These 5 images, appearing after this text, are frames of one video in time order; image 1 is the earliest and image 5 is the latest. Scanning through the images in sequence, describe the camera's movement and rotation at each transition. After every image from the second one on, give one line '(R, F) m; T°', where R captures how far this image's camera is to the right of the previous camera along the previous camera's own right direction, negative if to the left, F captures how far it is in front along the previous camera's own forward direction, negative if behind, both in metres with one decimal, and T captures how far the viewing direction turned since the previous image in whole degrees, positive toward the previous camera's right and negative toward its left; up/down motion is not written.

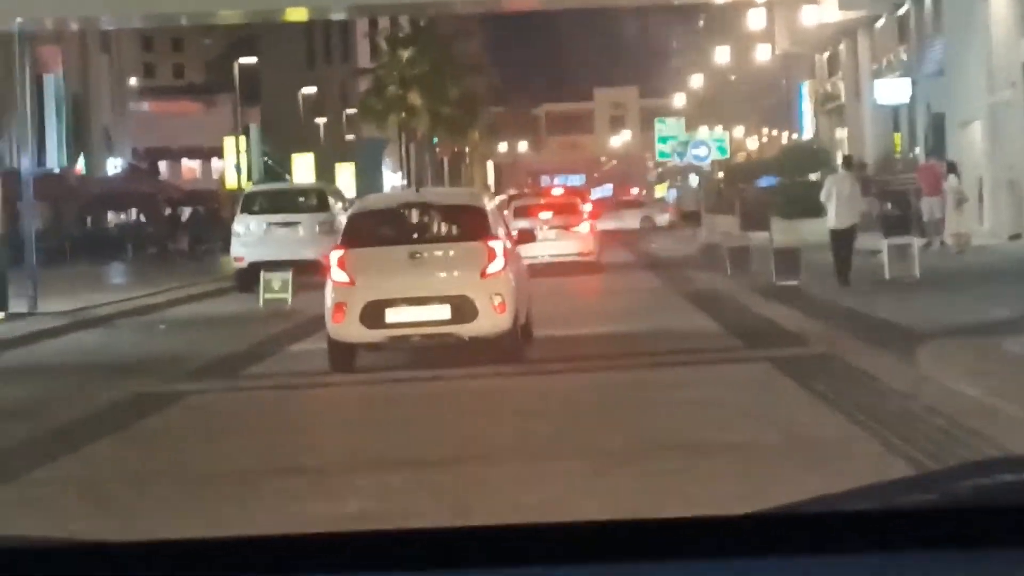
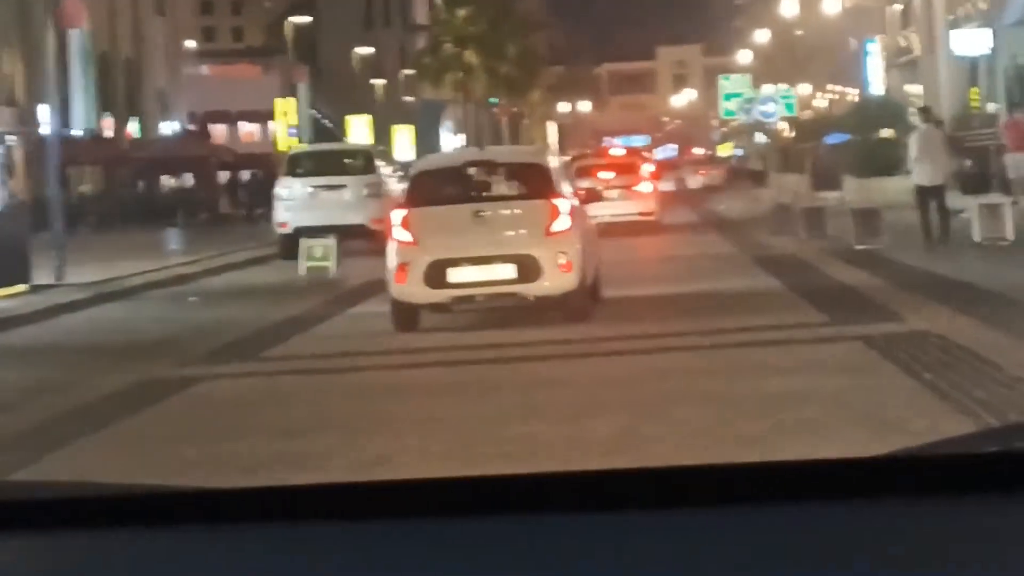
(0.0, +1.4) m; -2°
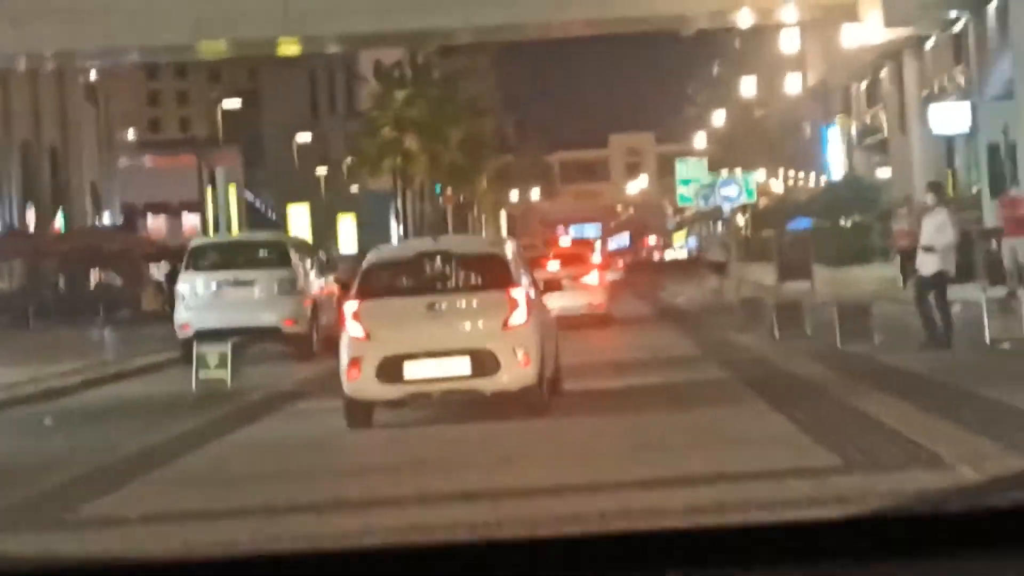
(+0.2, +2.8) m; +1°
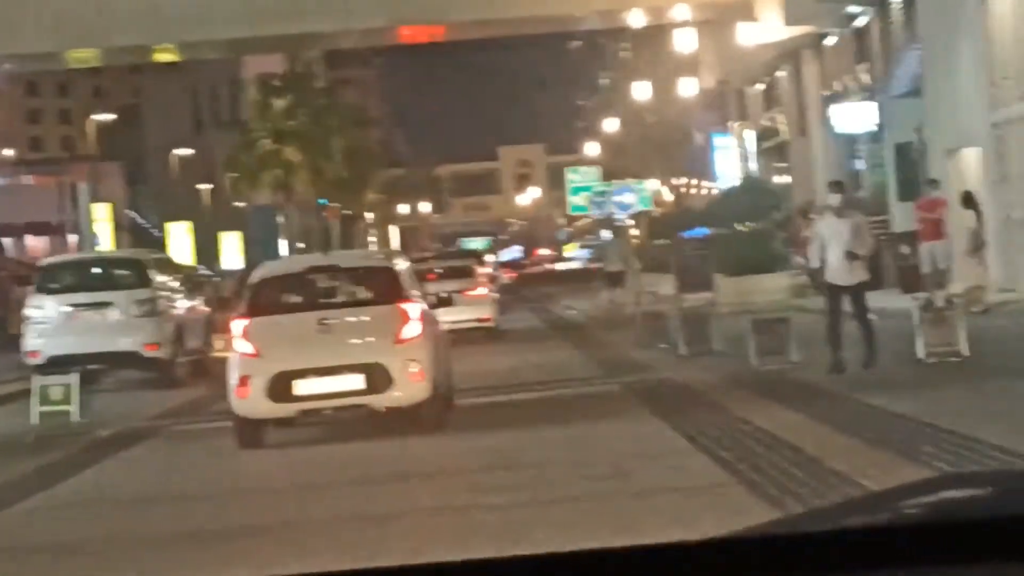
(+0.1, +1.6) m; +3°
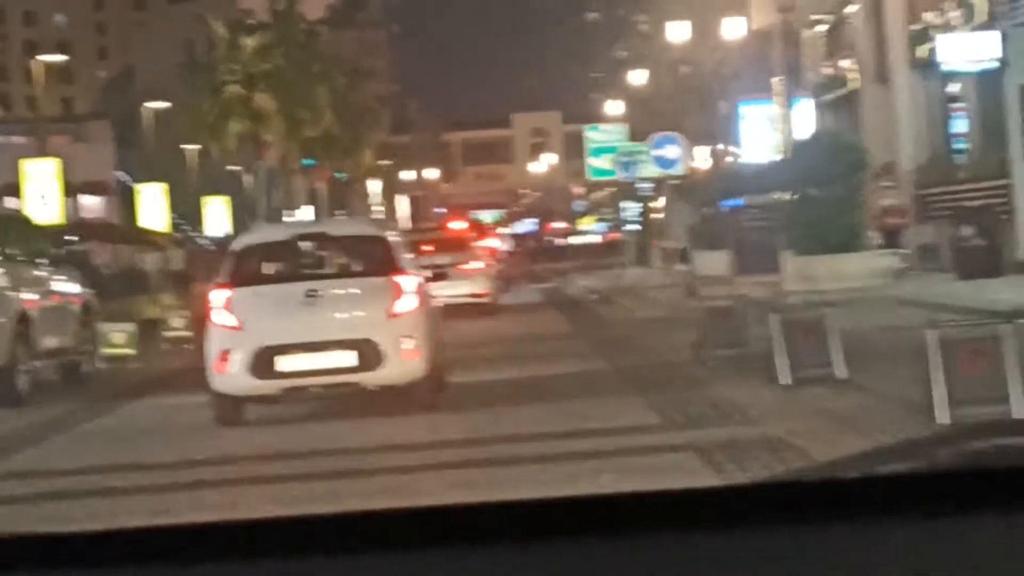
(+0.1, +6.1) m; 0°
